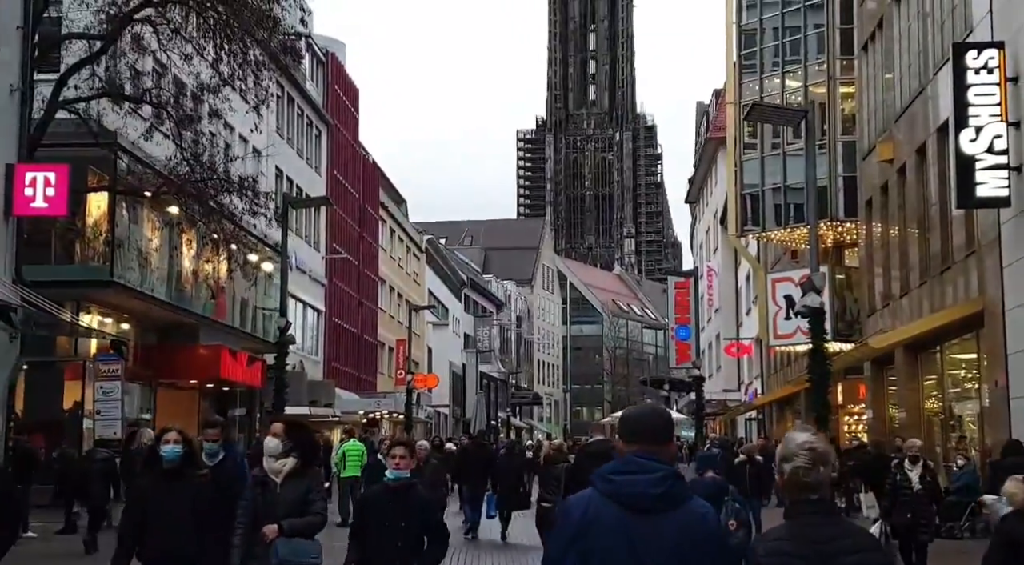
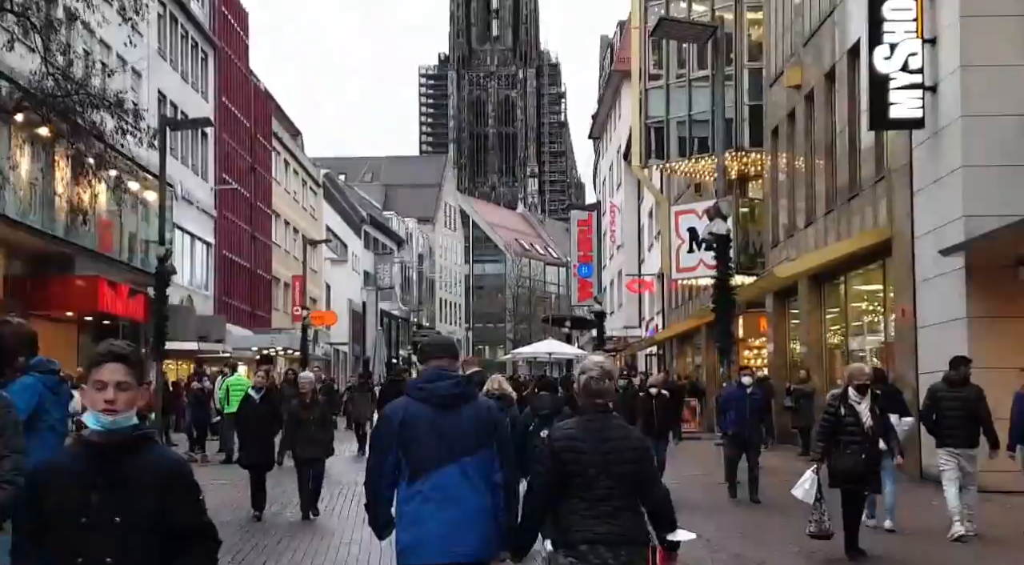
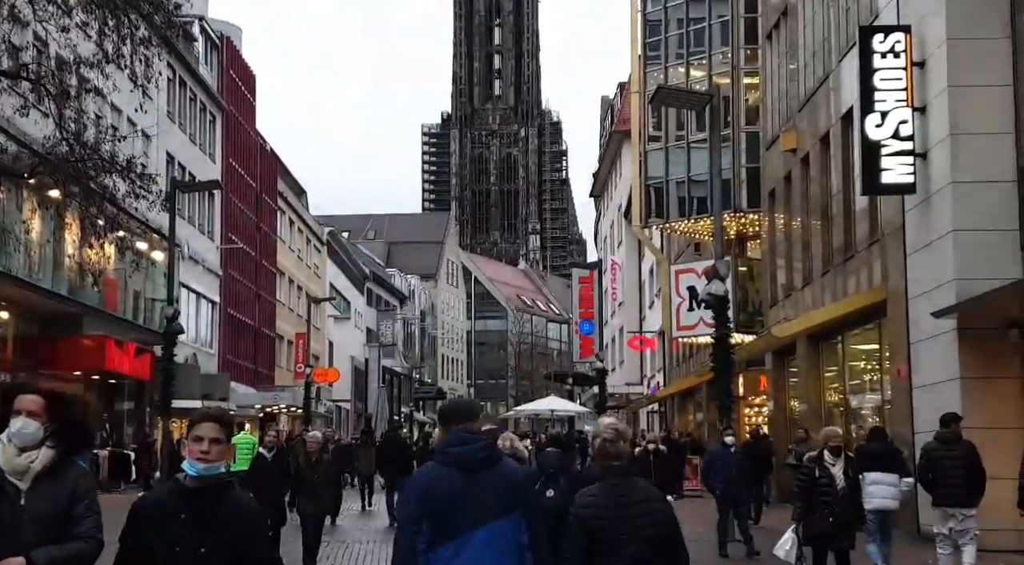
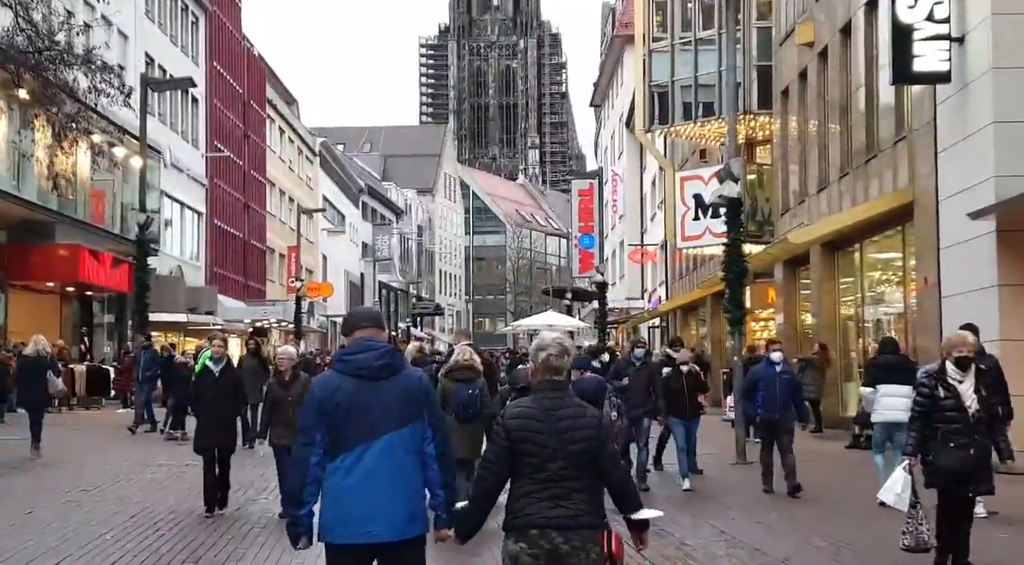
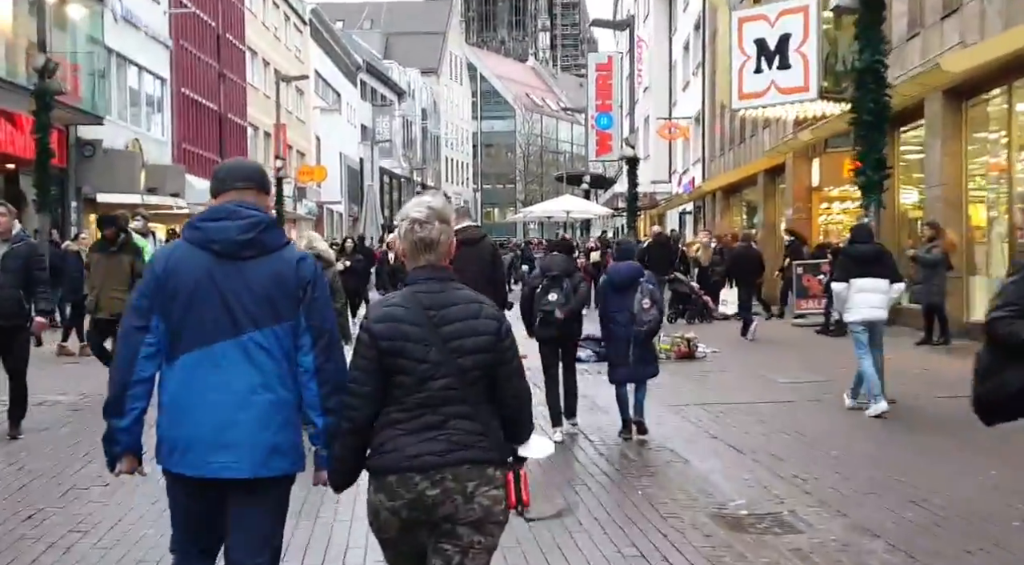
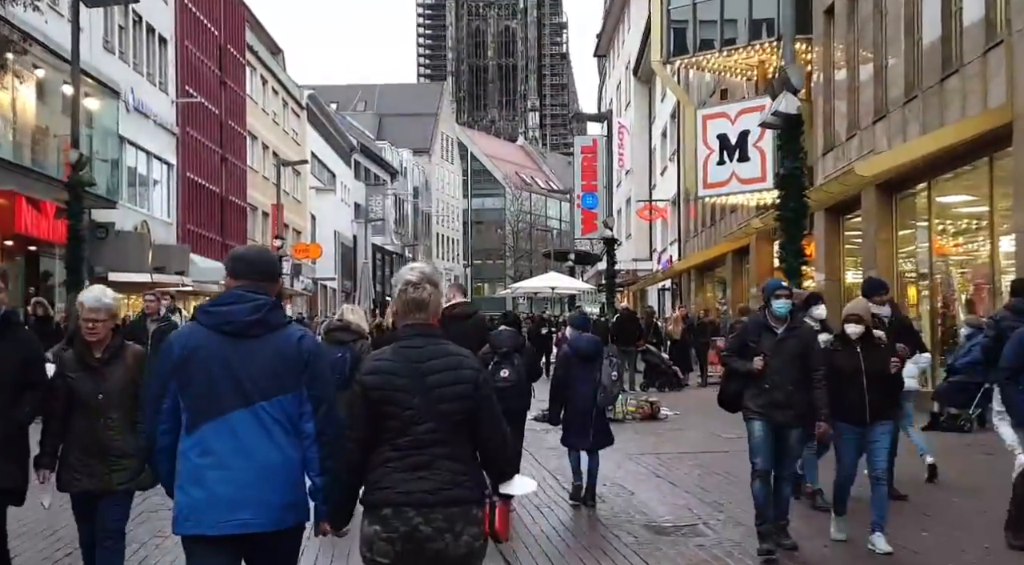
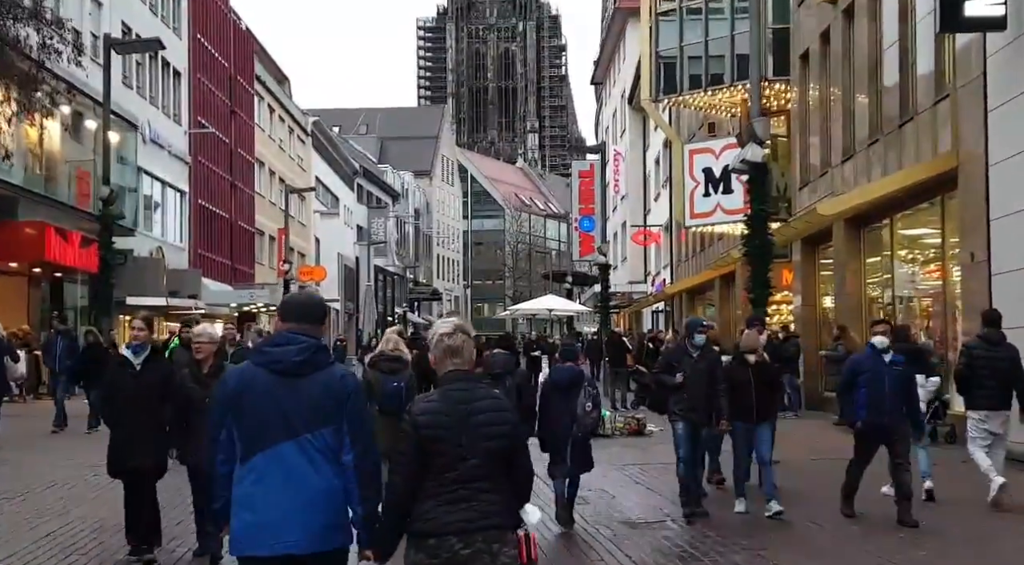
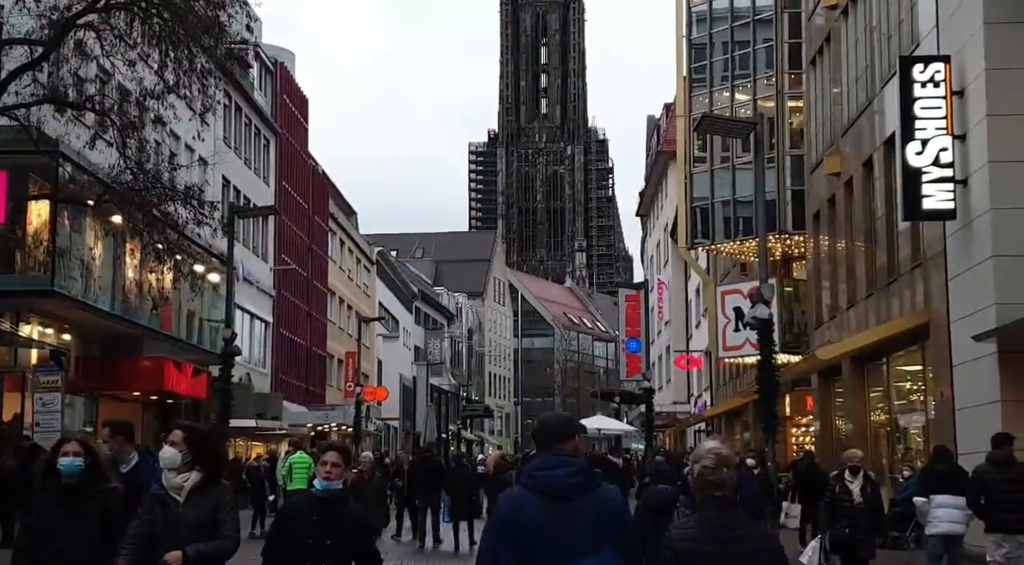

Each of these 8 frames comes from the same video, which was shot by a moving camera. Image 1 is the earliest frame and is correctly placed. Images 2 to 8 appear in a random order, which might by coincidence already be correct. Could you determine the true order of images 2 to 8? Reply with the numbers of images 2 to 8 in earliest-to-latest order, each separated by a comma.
8, 3, 2, 4, 7, 6, 5
